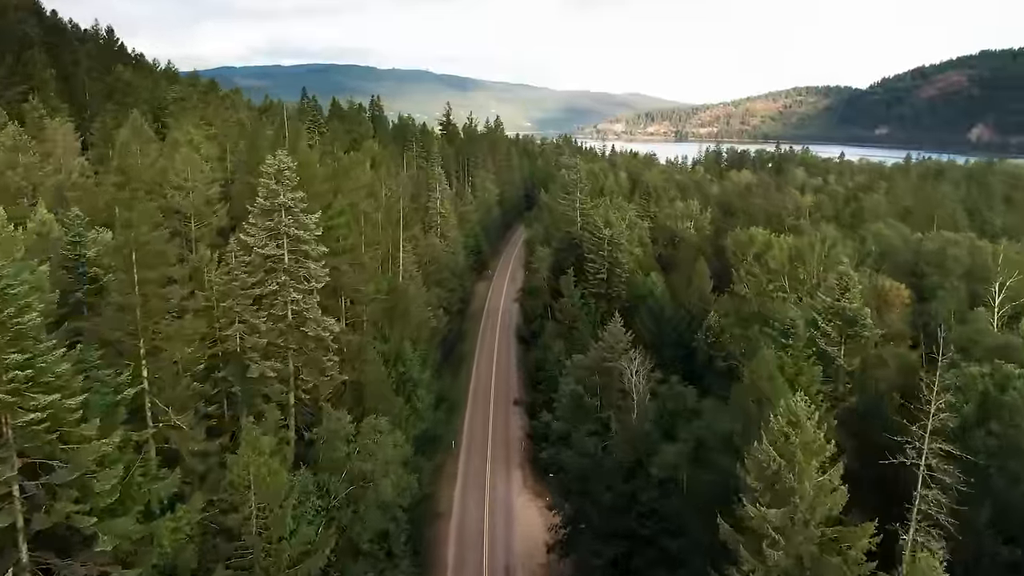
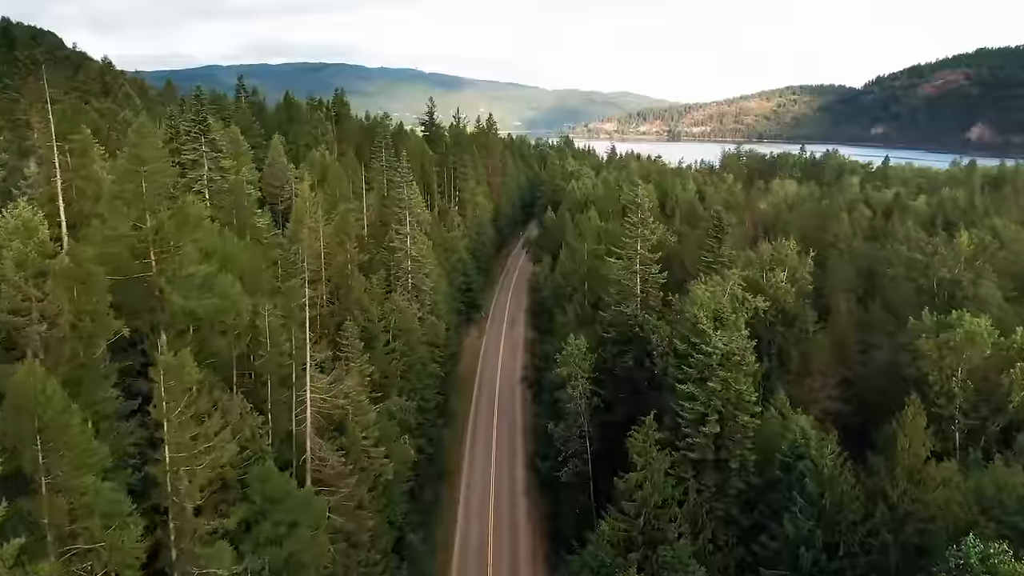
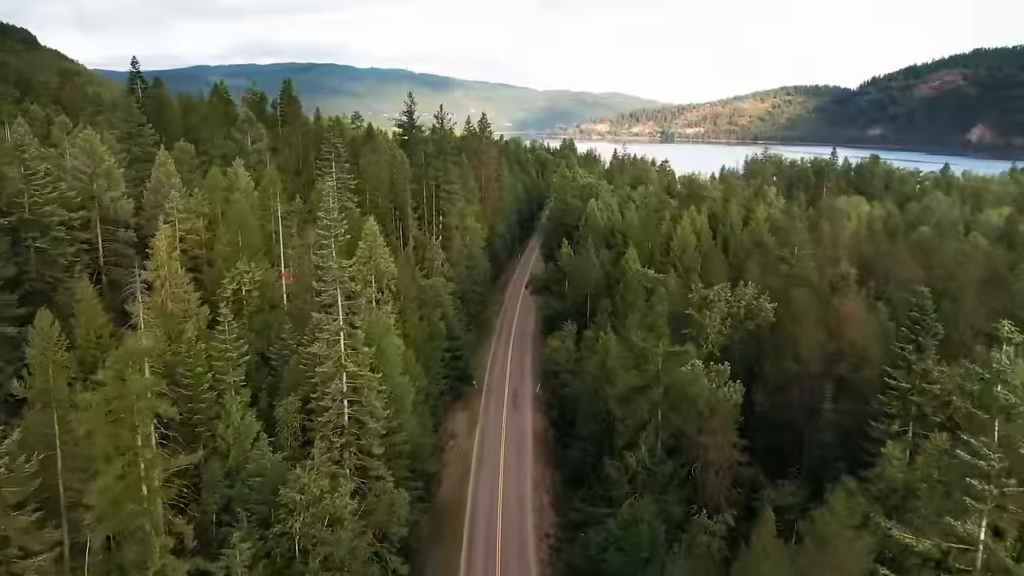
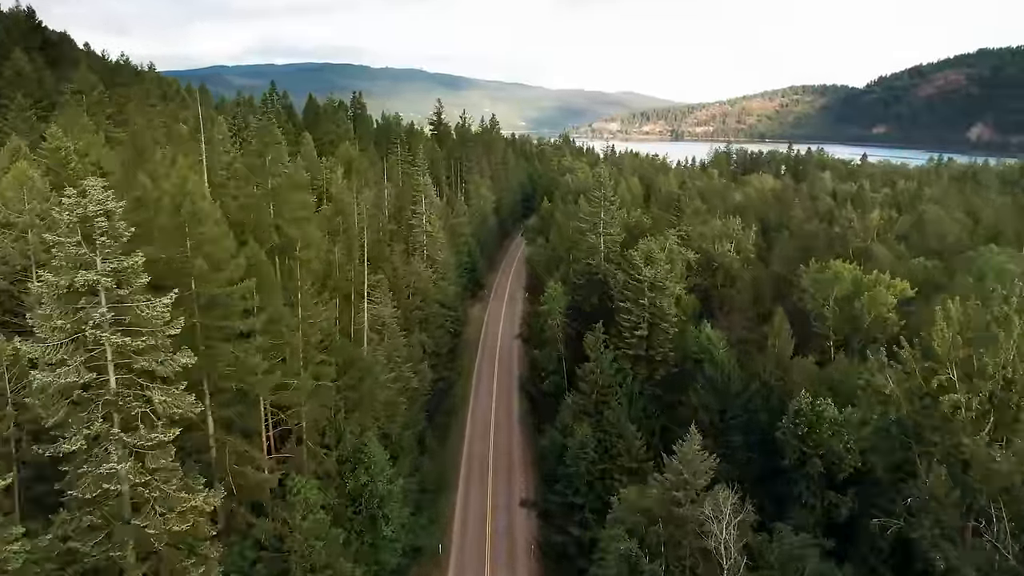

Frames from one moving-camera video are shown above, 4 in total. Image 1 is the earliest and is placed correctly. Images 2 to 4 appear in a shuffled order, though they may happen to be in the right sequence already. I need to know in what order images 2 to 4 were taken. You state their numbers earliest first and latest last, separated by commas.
4, 2, 3
